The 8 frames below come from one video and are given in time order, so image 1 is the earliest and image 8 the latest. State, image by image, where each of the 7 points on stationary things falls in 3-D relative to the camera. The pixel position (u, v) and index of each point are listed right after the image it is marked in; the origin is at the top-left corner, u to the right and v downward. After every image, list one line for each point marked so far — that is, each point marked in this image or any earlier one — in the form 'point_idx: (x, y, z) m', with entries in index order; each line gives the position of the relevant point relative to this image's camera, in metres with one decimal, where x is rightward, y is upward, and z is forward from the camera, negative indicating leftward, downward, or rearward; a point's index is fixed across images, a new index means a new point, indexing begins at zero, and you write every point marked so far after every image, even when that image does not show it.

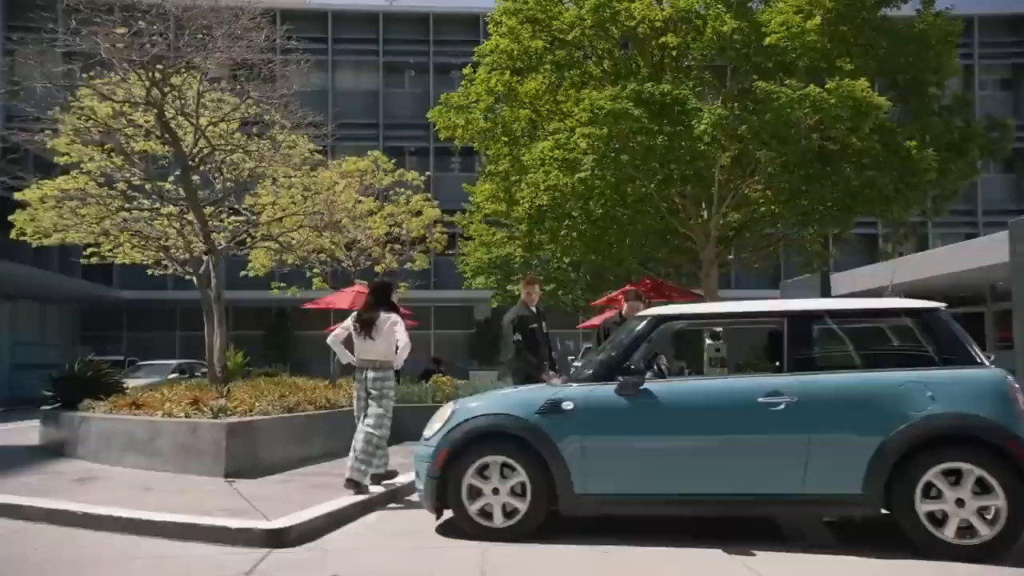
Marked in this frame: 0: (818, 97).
0: (+3.8, +2.4, +12.7) m
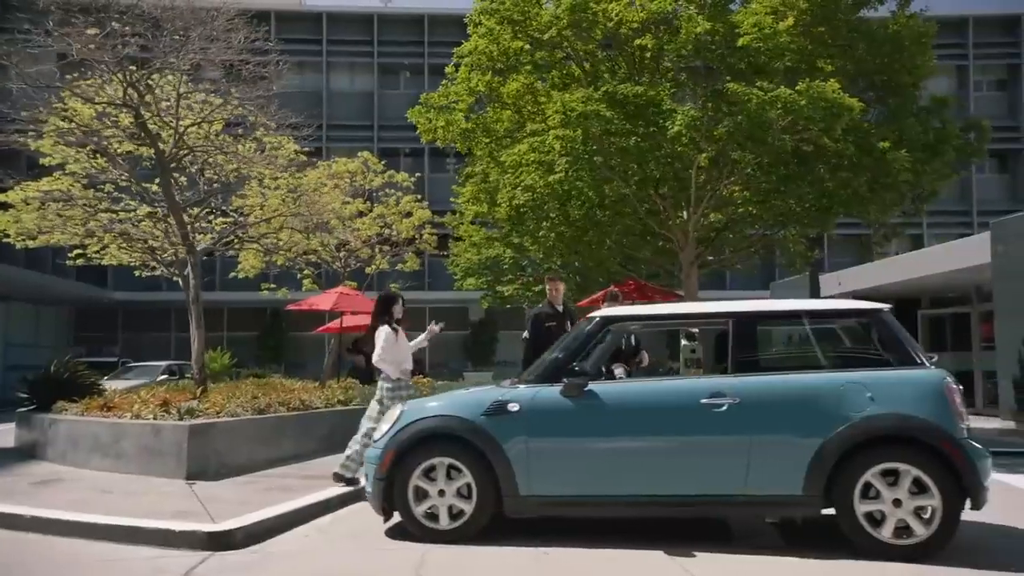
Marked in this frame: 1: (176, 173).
0: (+3.4, +2.4, +12.7) m
1: (-6.6, +2.3, +20.0) m
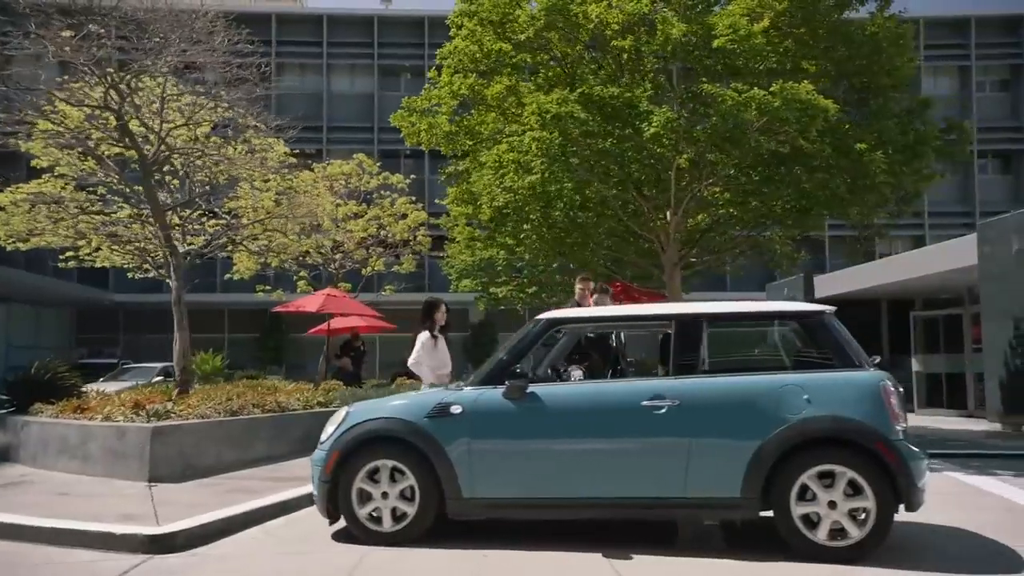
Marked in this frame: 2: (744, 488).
0: (+3.1, +2.4, +12.7) m
1: (-6.9, +2.2, +20.0) m
2: (+1.3, -1.1, +5.8) m
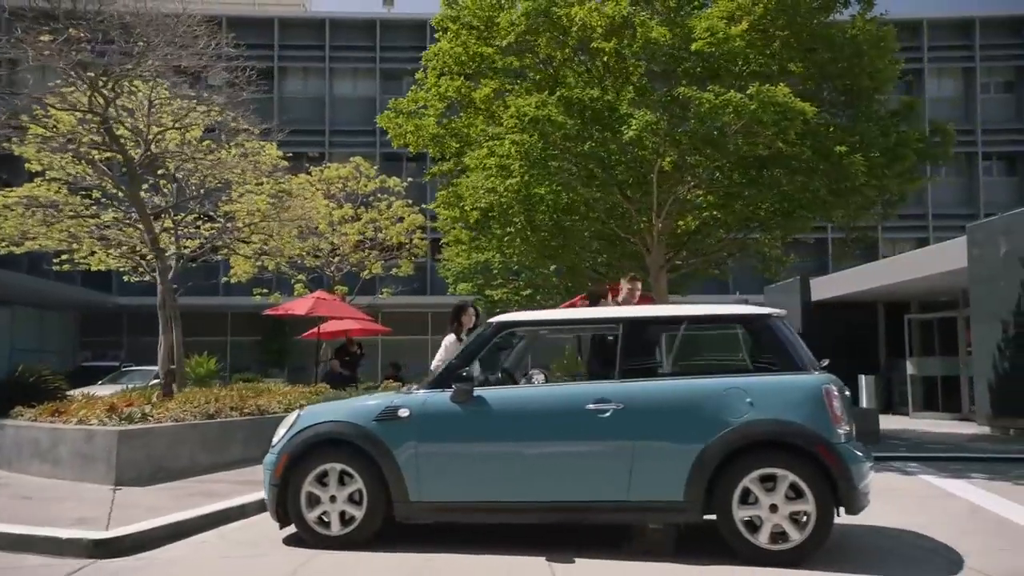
0: (+2.8, +2.3, +12.7) m
1: (-7.1, +2.2, +20.1) m
2: (+1.0, -1.2, +5.8) m
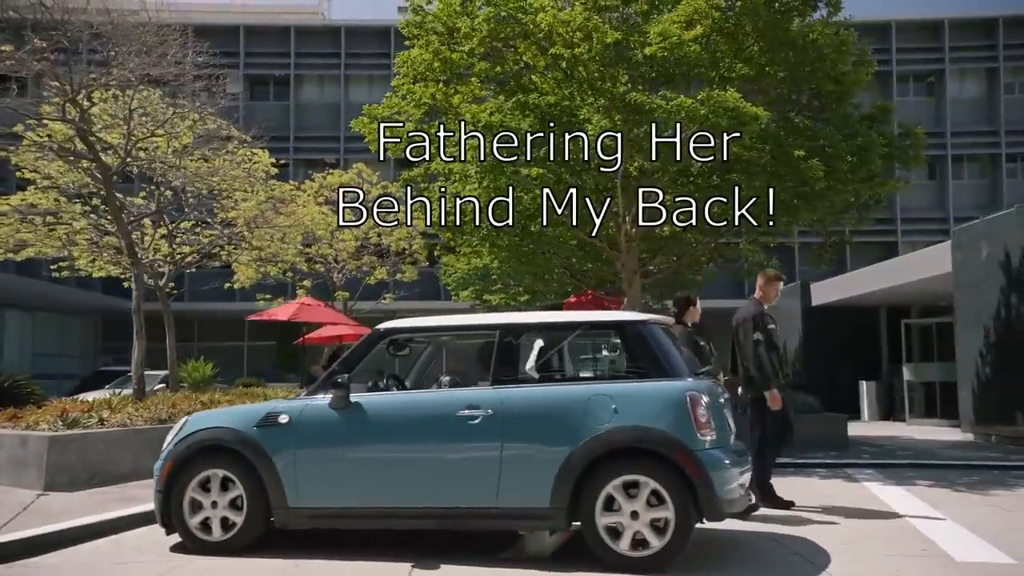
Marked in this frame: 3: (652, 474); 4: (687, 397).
0: (+2.3, +2.3, +12.6) m
1: (-7.5, +2.0, +20.3) m
2: (+0.2, -1.2, +5.7) m
3: (+0.8, -1.0, +5.6) m
4: (+1.0, -0.6, +5.7) m
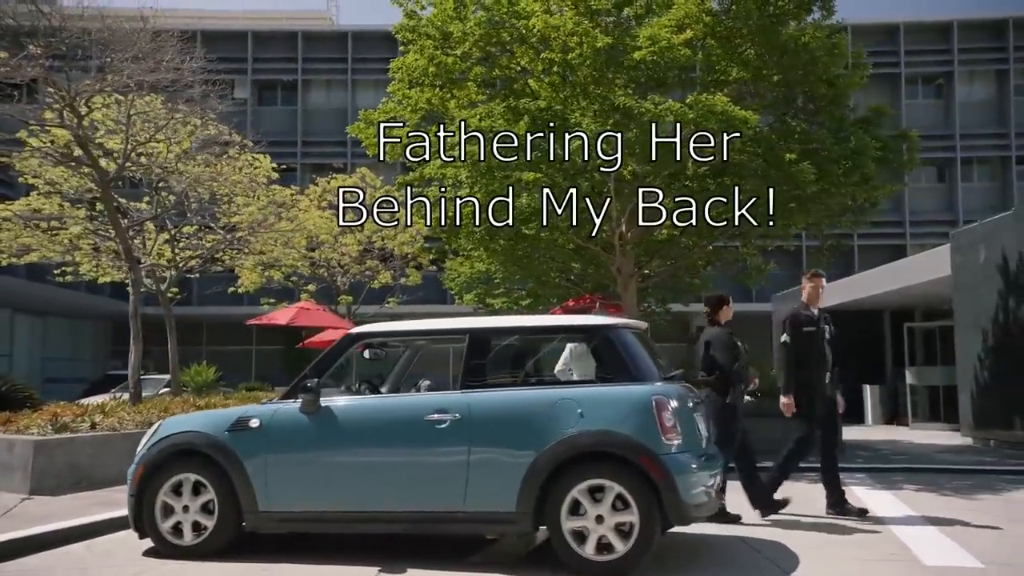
0: (+2.1, +2.2, +12.6) m
1: (-7.5, +2.0, +20.4) m
2: (0.0, -1.2, +5.7) m
3: (+0.6, -1.1, +5.6) m
4: (+0.8, -0.6, +5.7) m
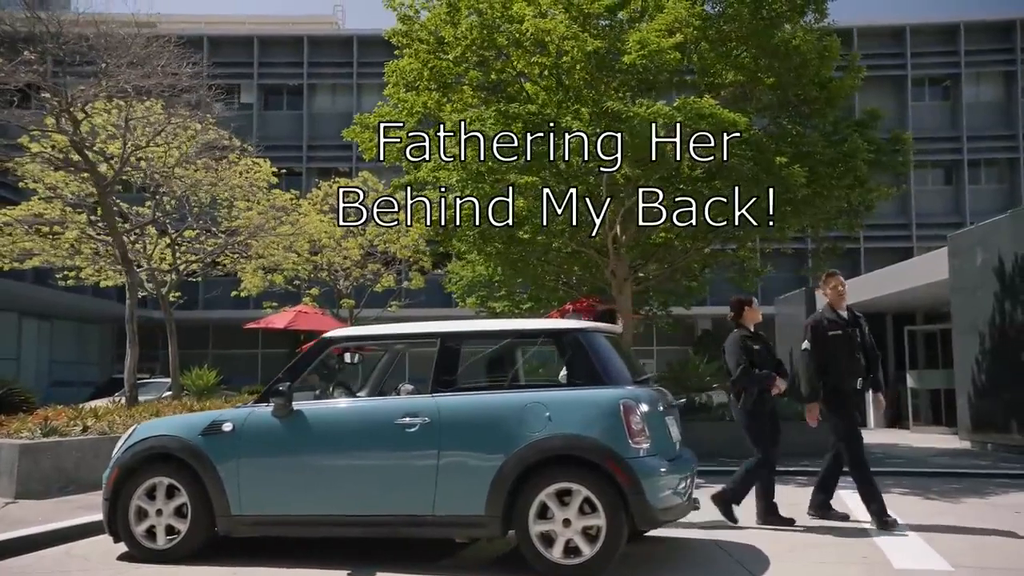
0: (+2.0, +2.2, +12.6) m
1: (-7.6, +1.9, +20.5) m
2: (-0.1, -1.2, +5.8) m
3: (+0.4, -1.1, +5.6) m
4: (+0.6, -0.7, +5.7) m
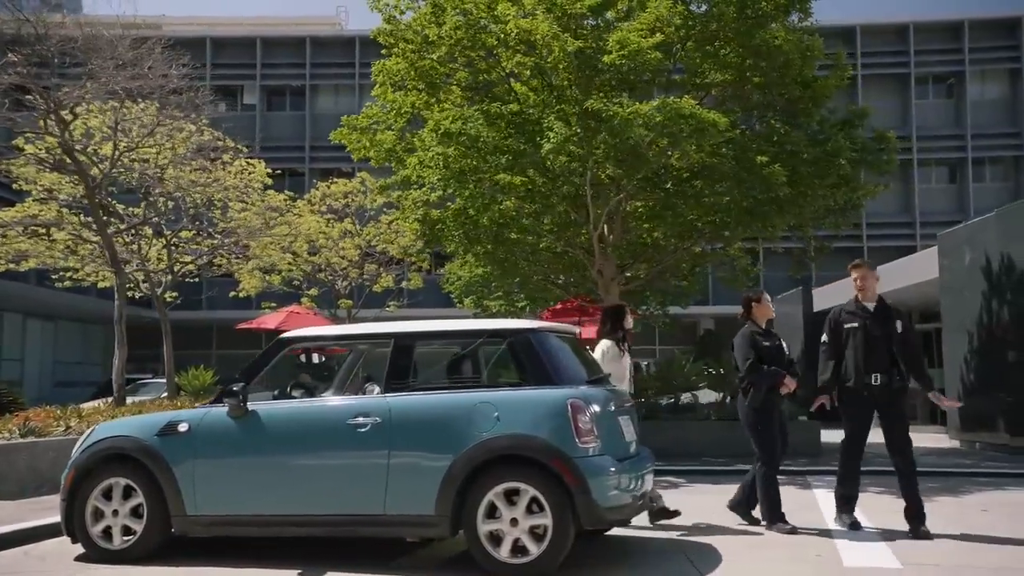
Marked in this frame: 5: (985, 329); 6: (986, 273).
0: (+1.8, +2.2, +12.6) m
1: (-7.8, +1.9, +20.5) m
2: (-0.4, -1.2, +5.8) m
3: (+0.1, -1.1, +5.6) m
4: (+0.3, -0.7, +5.7) m
5: (+7.8, -0.7, +16.6) m
6: (+7.7, +0.3, +16.4) m
